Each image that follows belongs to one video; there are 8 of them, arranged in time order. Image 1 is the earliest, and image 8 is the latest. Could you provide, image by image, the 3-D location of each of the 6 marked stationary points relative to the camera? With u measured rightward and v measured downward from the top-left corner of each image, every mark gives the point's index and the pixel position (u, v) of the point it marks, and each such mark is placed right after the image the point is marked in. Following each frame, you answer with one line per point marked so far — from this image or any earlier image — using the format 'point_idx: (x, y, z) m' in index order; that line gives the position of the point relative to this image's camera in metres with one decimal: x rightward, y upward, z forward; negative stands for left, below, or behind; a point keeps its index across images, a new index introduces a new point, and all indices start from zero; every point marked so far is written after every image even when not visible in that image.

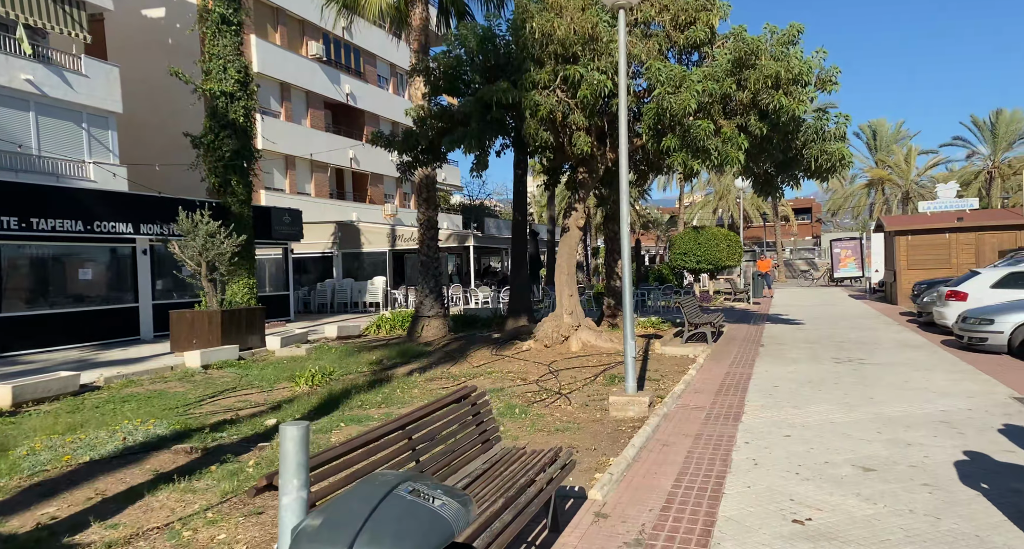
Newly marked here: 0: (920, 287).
0: (+10.4, -0.3, +15.7) m
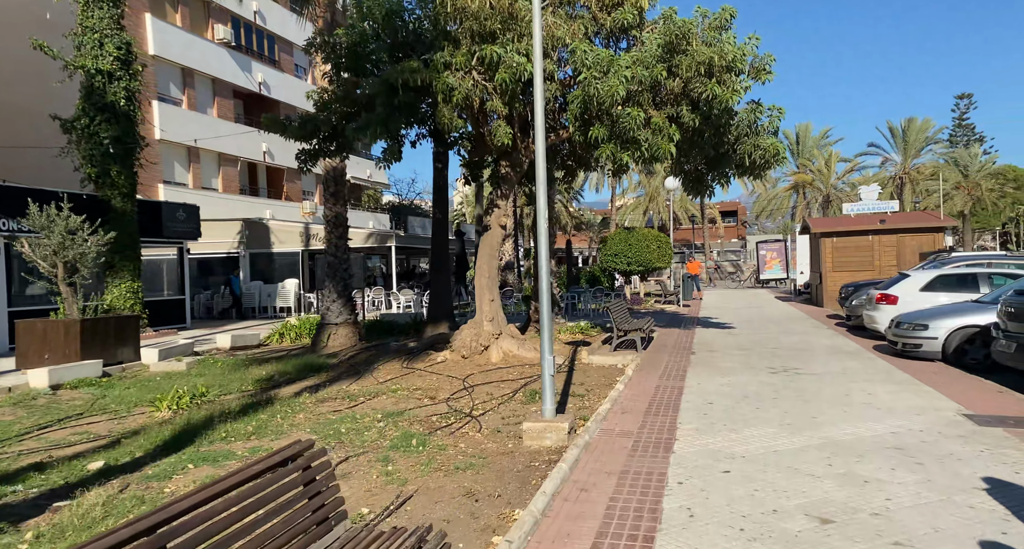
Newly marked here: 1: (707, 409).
0: (+8.4, -0.4, +15.6) m
1: (+2.2, -1.5, +6.9) m
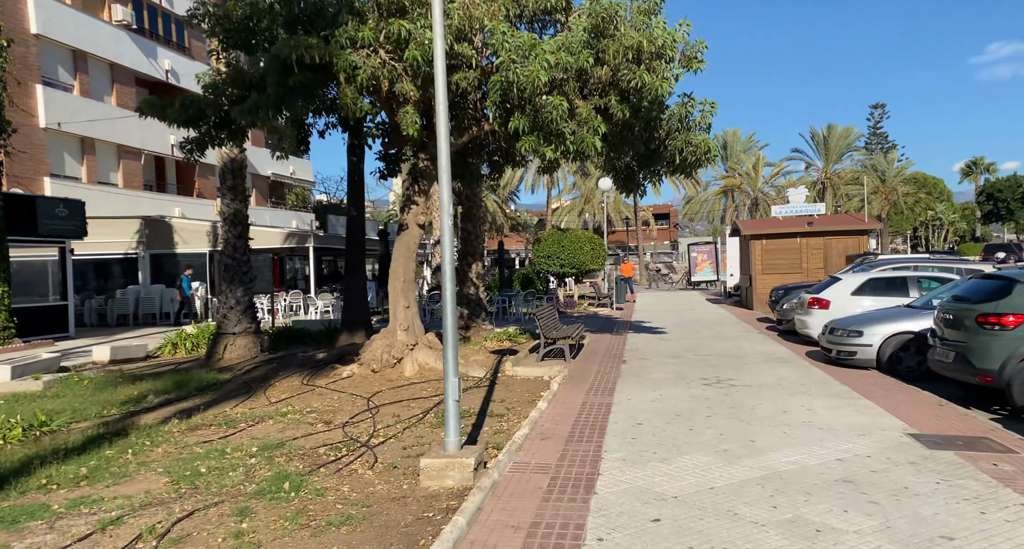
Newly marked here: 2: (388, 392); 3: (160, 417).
0: (+6.6, -0.4, +15.4) m
1: (+1.2, -1.6, +6.1) m
2: (-1.7, -1.6, +8.6) m
3: (-4.1, -1.7, +7.3) m
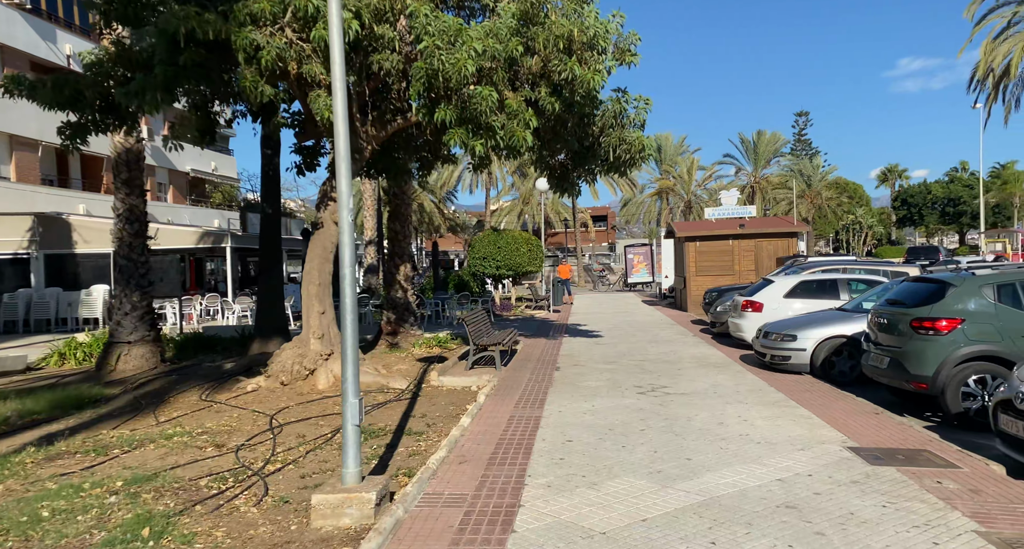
0: (+4.9, -0.5, +15.3) m
1: (+0.5, -1.6, +5.6) m
2: (-2.7, -1.7, +7.7) m
3: (-5.0, -1.7, +6.2) m
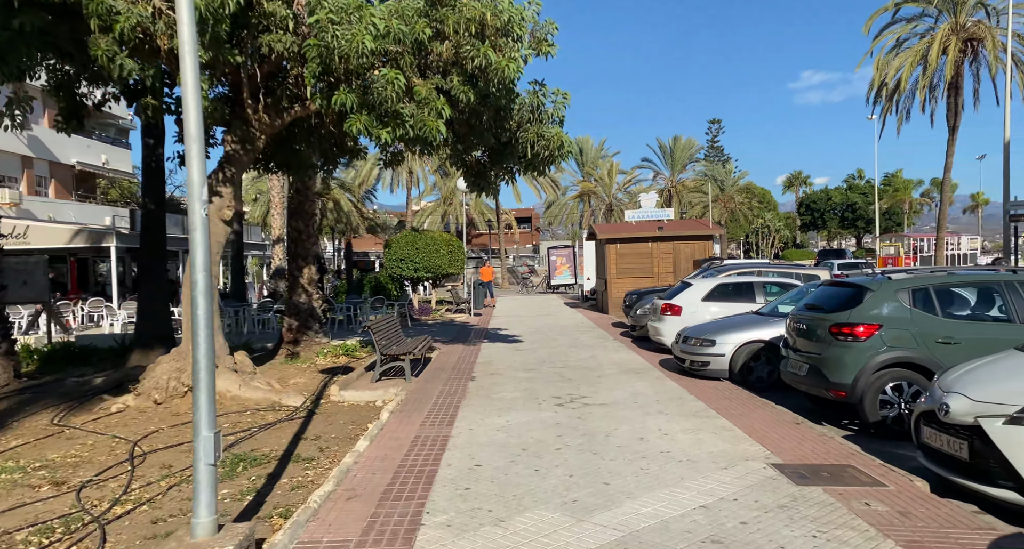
0: (+2.9, -0.6, +15.2) m
1: (-0.3, -1.6, +4.9) m
2: (-3.7, -1.7, +6.7) m
3: (-5.8, -1.8, +4.9) m
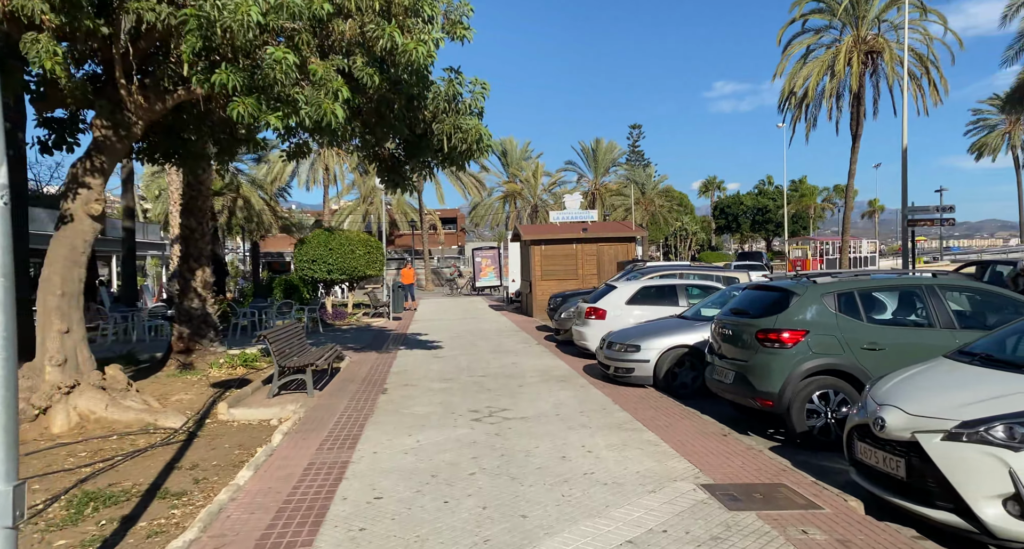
0: (+1.0, -0.6, +14.8) m
1: (-1.0, -1.7, +4.3) m
2: (-4.6, -1.7, +5.6) m
3: (-6.5, -1.8, +3.6) m
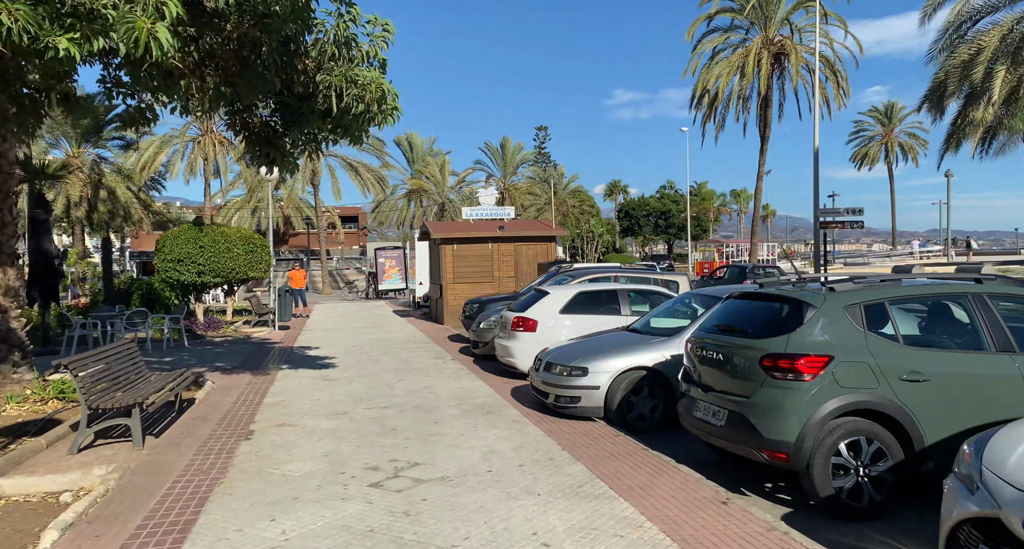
0: (-0.9, -0.7, +12.9) m
1: (-1.3, -1.7, +2.2) m
2: (-5.0, -1.8, +3.0) m
3: (-6.6, -1.8, +0.7) m
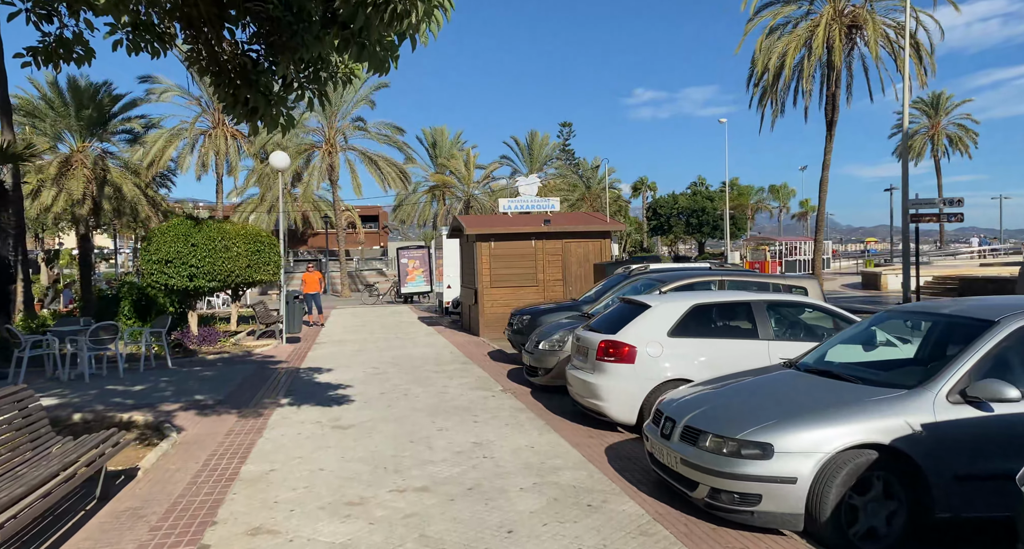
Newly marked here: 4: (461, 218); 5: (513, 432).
0: (+0.1, -0.7, +10.3) m
1: (-0.6, -1.8, -0.5) m
2: (-4.3, -1.8, +0.5) m
3: (-5.9, -1.9, -1.8) m
4: (-1.2, +1.4, +14.9) m
5: (0.0, -1.6, +6.3) m
